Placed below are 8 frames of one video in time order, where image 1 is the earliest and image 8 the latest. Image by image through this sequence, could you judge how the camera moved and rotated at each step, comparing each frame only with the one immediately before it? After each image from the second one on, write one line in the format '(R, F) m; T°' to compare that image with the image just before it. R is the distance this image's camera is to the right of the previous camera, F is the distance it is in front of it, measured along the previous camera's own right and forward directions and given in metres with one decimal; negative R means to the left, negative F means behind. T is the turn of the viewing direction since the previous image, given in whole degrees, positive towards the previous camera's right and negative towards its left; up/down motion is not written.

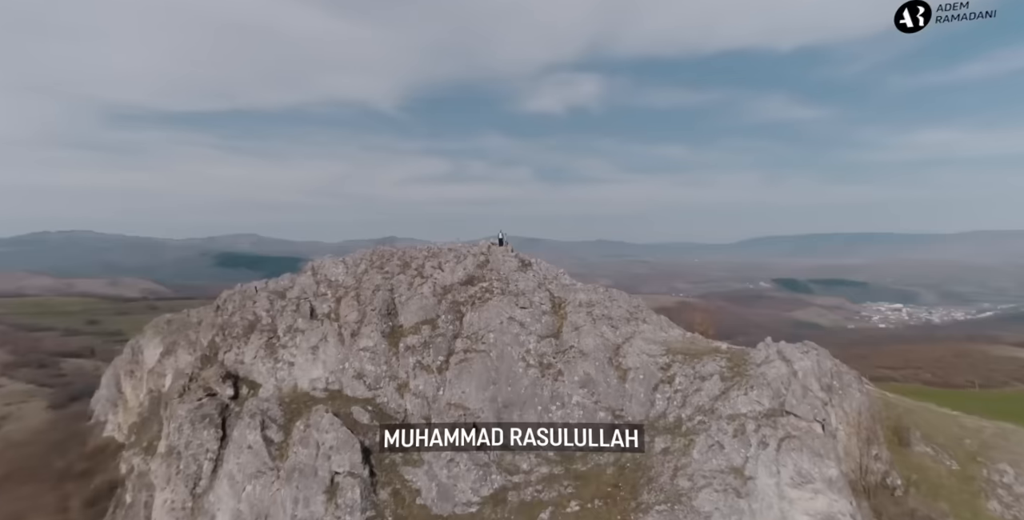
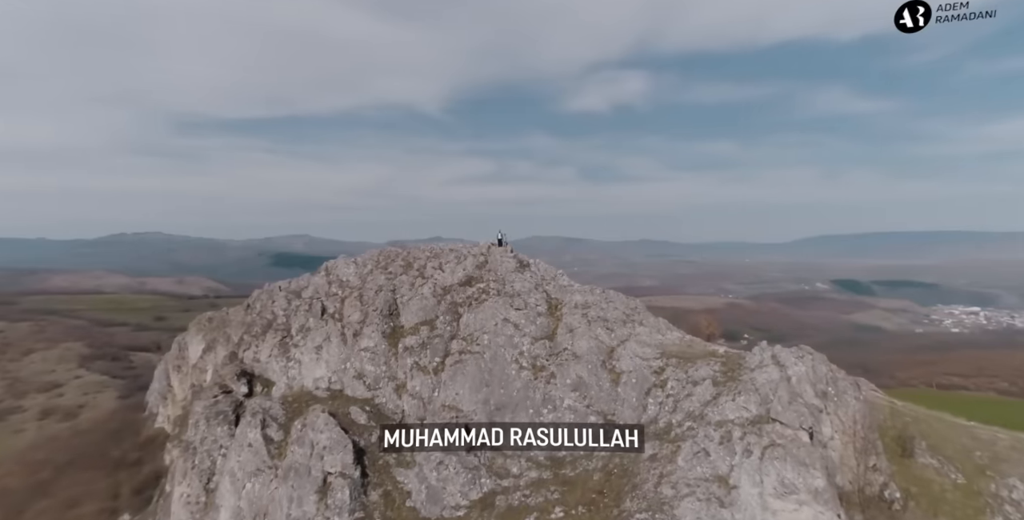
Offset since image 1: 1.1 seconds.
(+2.1, +0.5) m; -3°
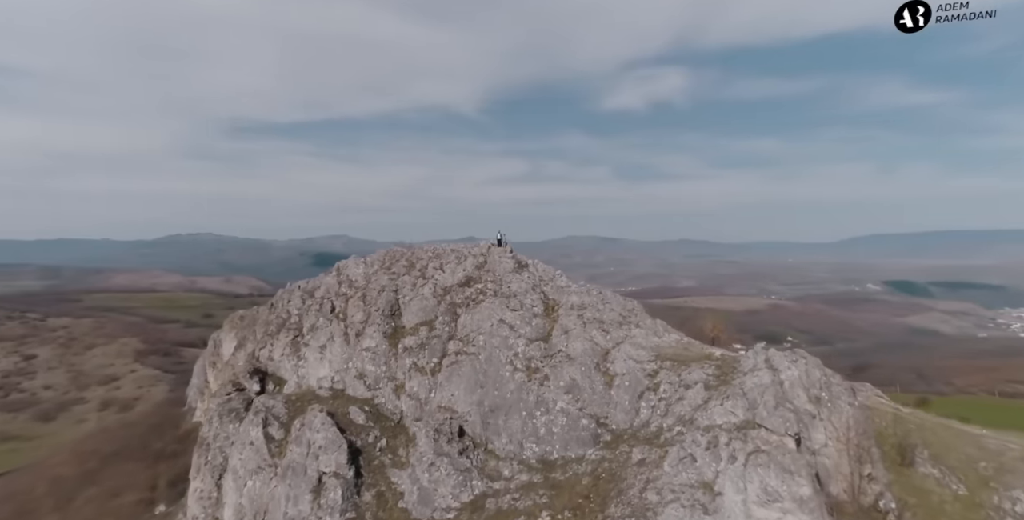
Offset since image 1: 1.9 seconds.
(+1.7, +0.4) m; -2°
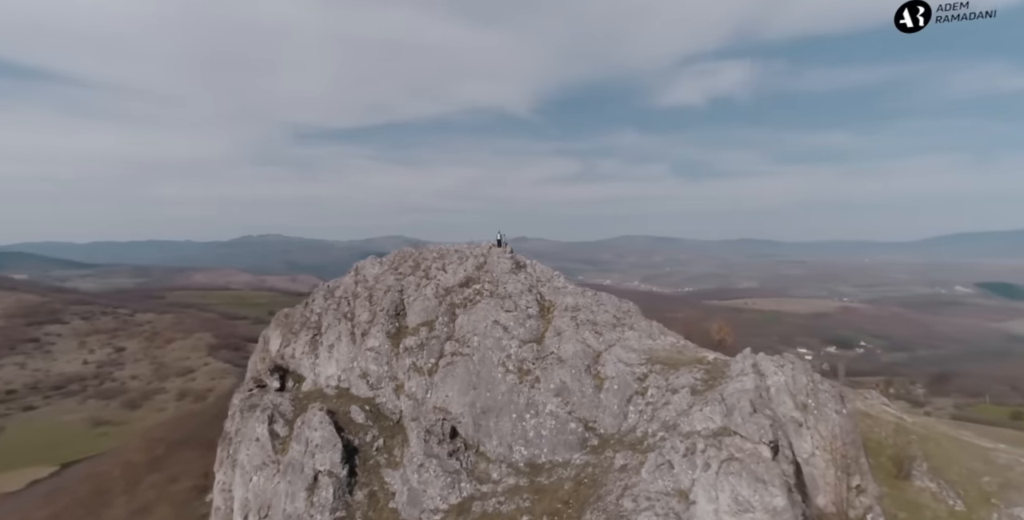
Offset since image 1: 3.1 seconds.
(+2.6, +0.4) m; -3°
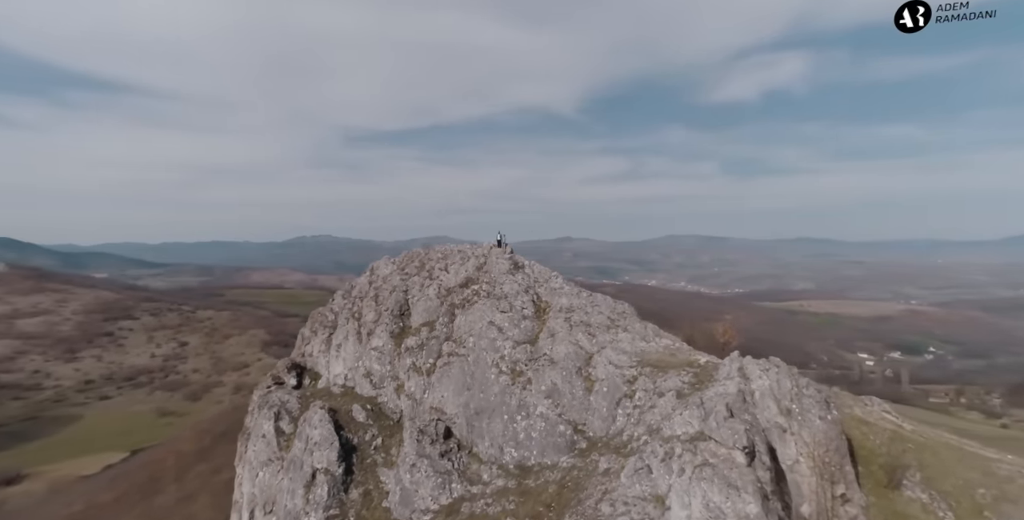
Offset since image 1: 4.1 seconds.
(+2.1, +0.1) m; -3°
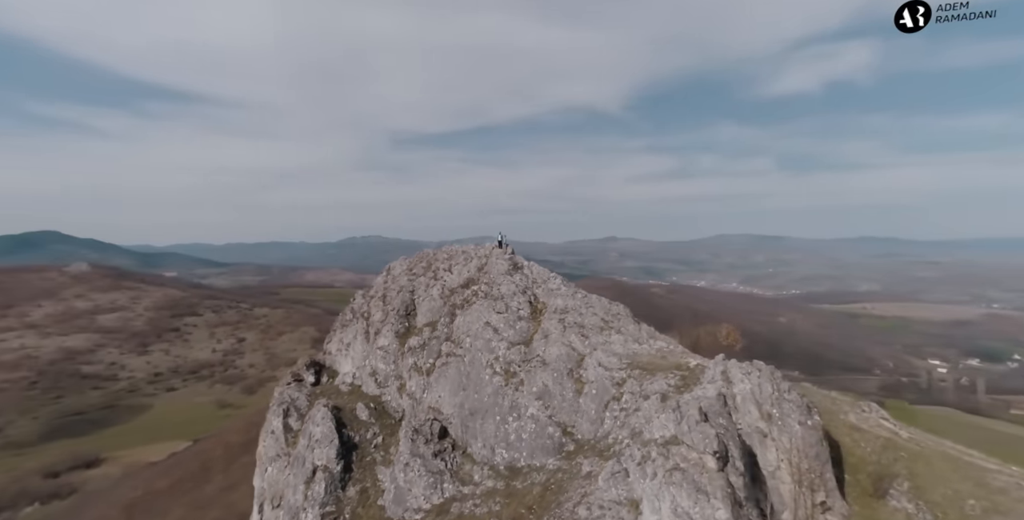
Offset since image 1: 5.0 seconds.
(+2.2, 0.0) m; -3°
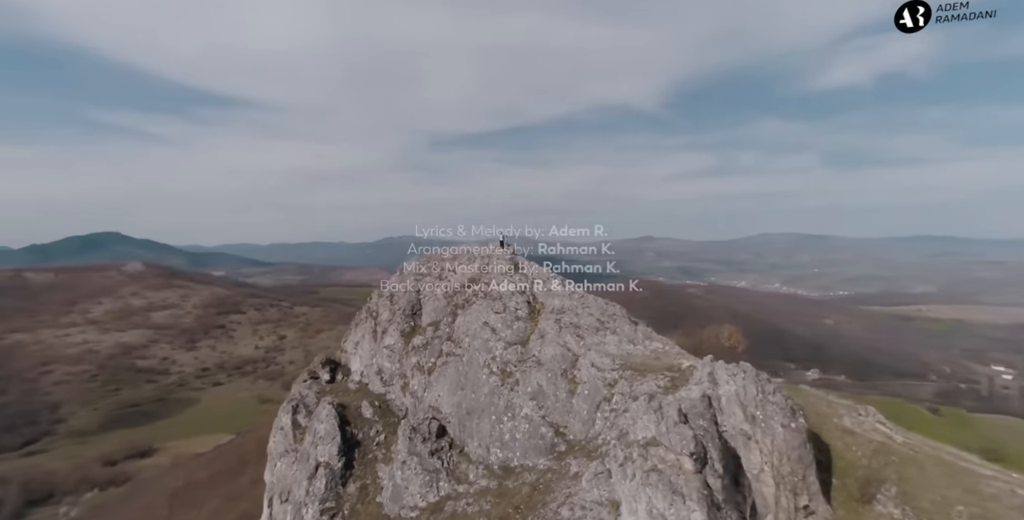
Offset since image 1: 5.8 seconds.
(+1.7, -0.2) m; -2°
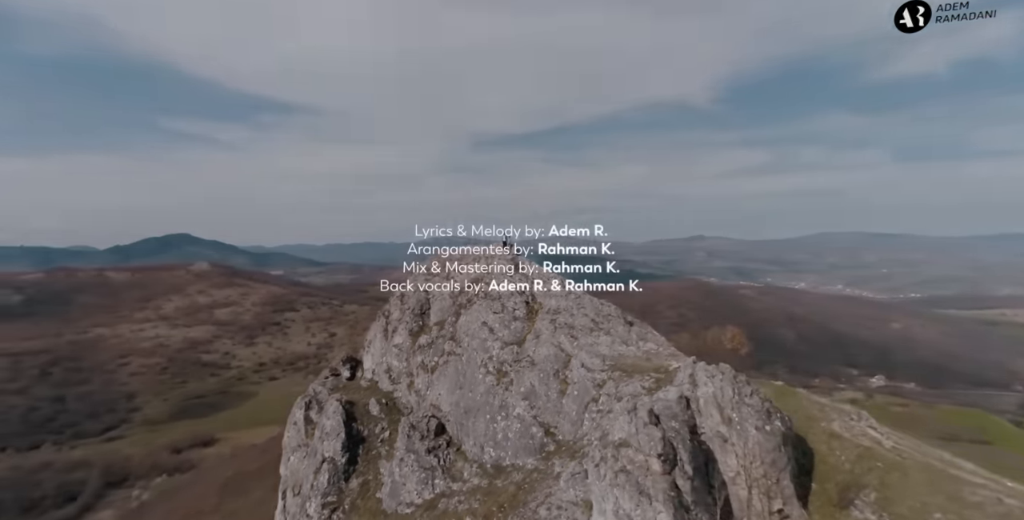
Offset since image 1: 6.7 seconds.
(+2.2, -0.4) m; -3°
